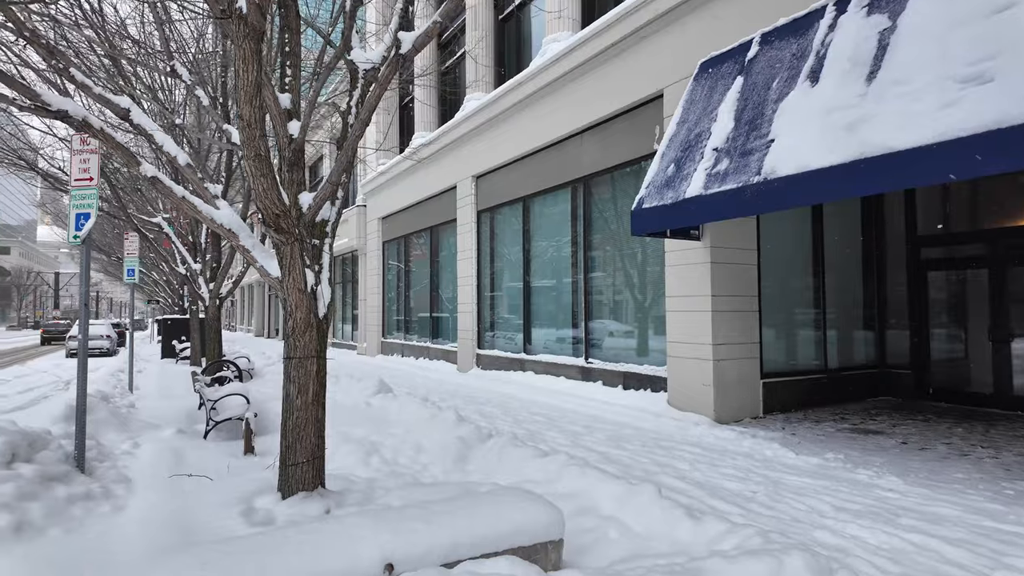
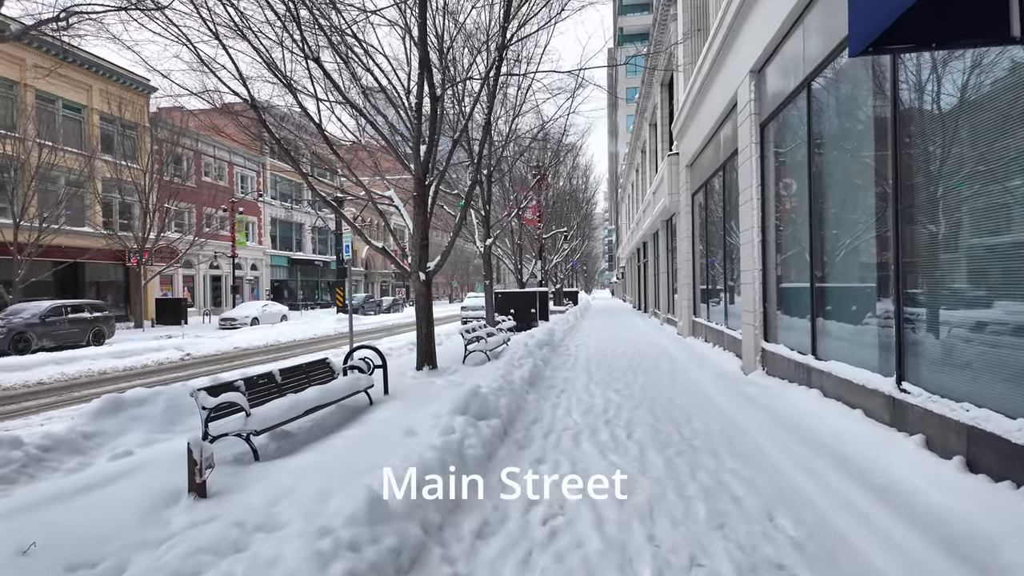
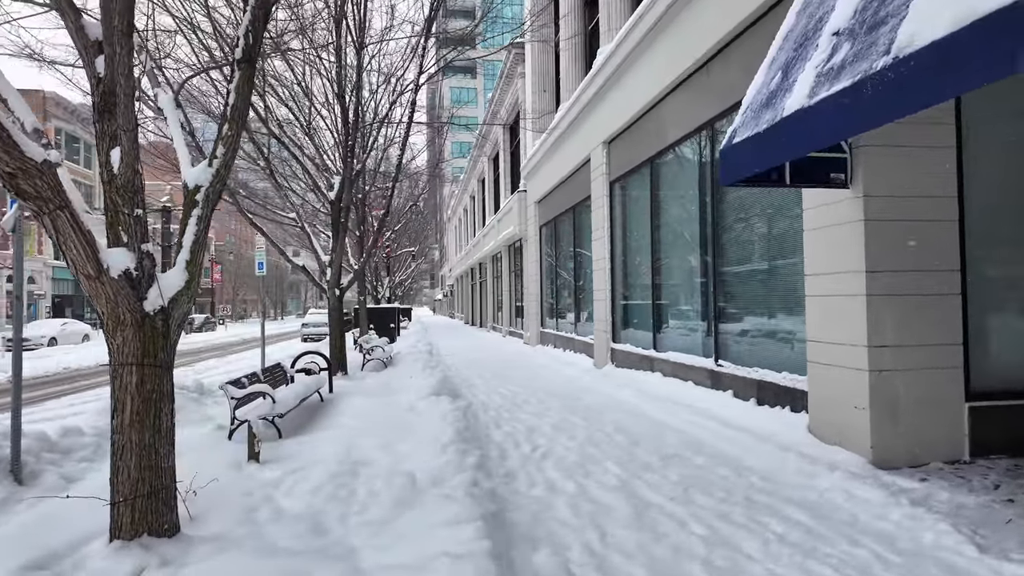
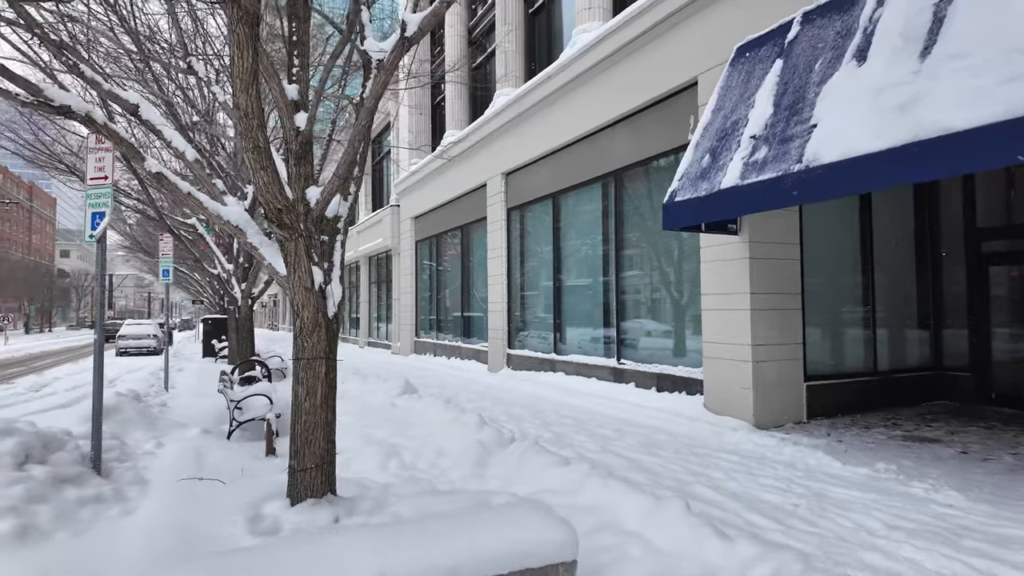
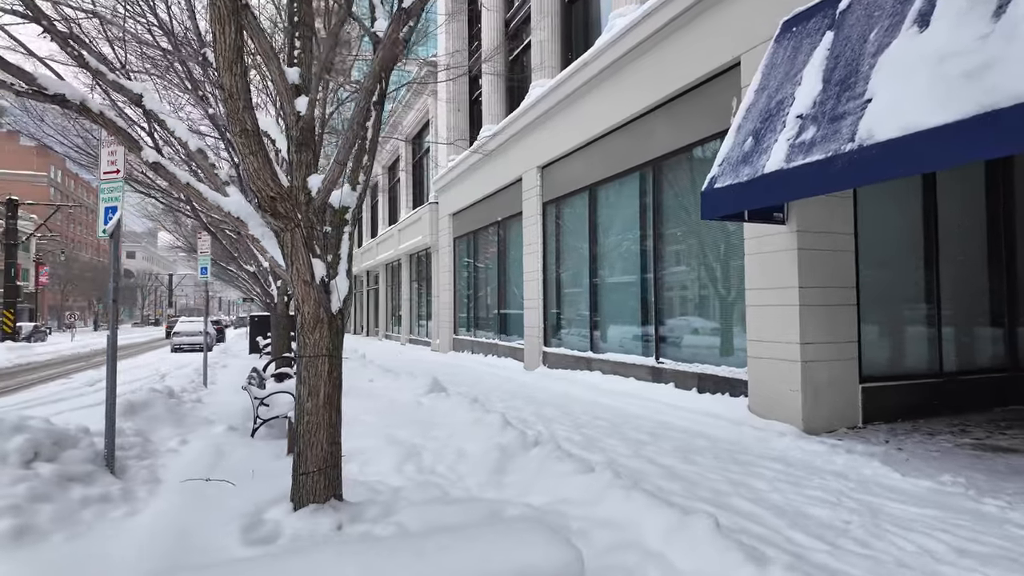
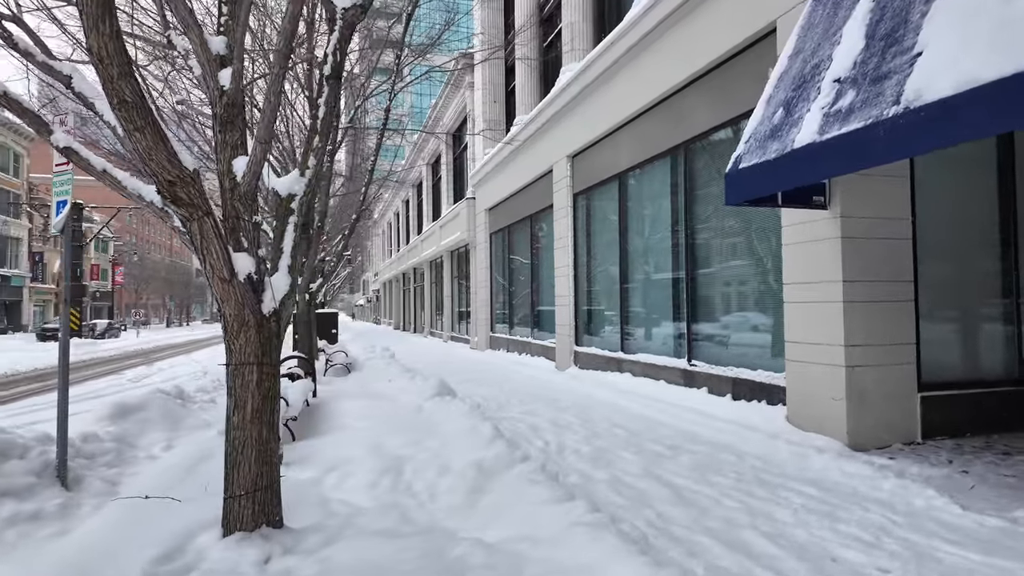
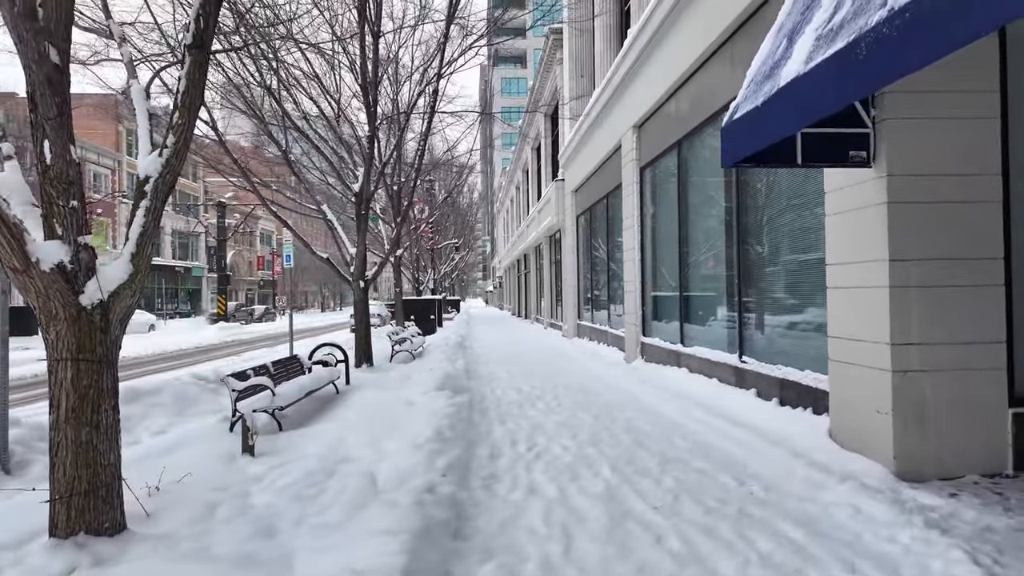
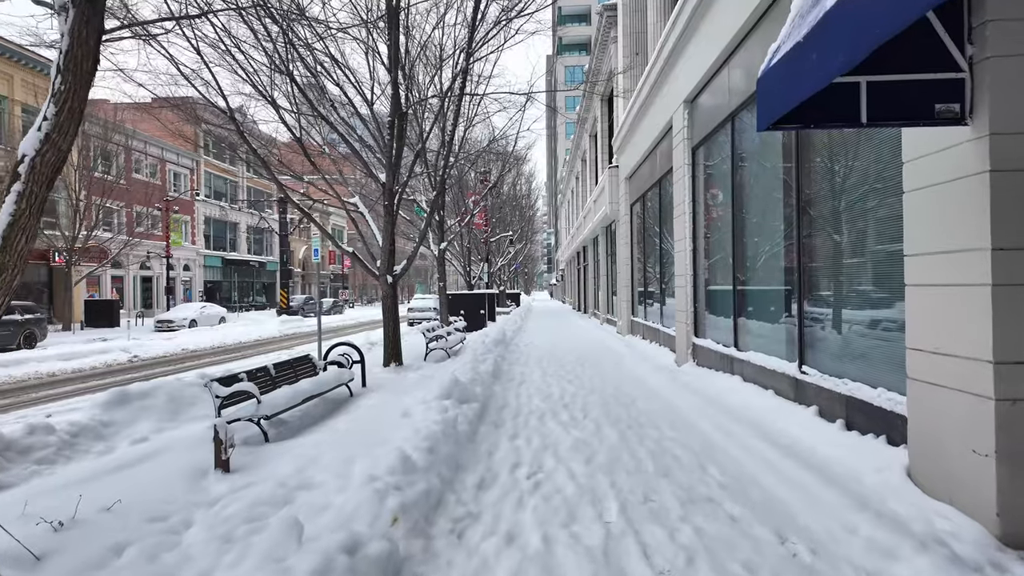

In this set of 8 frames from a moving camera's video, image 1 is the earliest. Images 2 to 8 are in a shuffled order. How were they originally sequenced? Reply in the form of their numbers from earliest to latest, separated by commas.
4, 5, 6, 3, 7, 8, 2
